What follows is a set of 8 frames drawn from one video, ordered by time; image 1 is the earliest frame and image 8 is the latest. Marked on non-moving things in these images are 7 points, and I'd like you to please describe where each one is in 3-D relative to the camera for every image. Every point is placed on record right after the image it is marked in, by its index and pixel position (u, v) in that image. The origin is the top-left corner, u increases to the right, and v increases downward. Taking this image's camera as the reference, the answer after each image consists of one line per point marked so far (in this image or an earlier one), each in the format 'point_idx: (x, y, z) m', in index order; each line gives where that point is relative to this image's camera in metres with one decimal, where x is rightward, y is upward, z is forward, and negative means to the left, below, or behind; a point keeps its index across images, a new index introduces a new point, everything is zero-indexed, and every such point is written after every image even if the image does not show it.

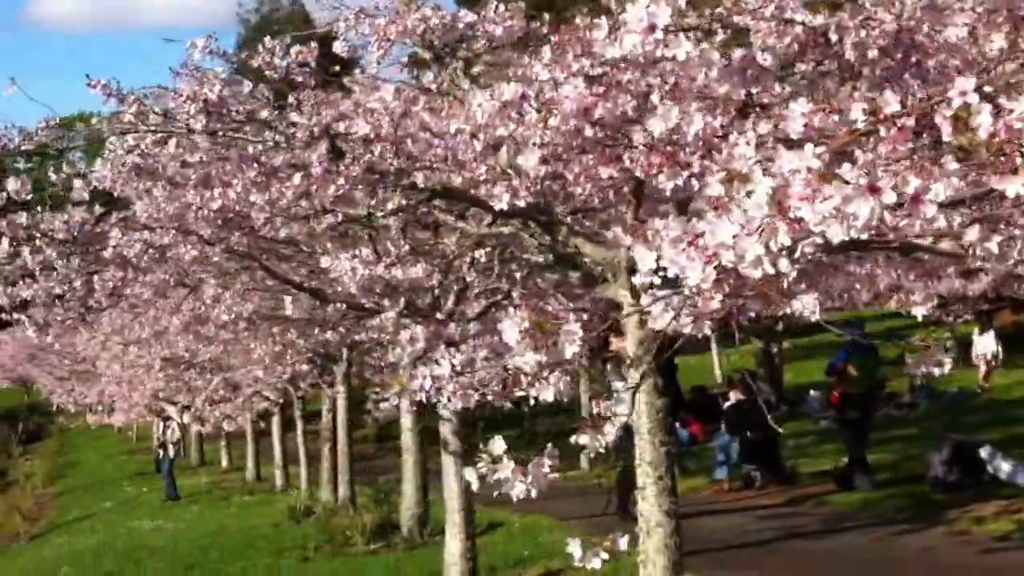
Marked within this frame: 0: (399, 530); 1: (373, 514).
0: (-1.1, -2.5, +19.3) m
1: (-1.4, -2.3, +19.1) m
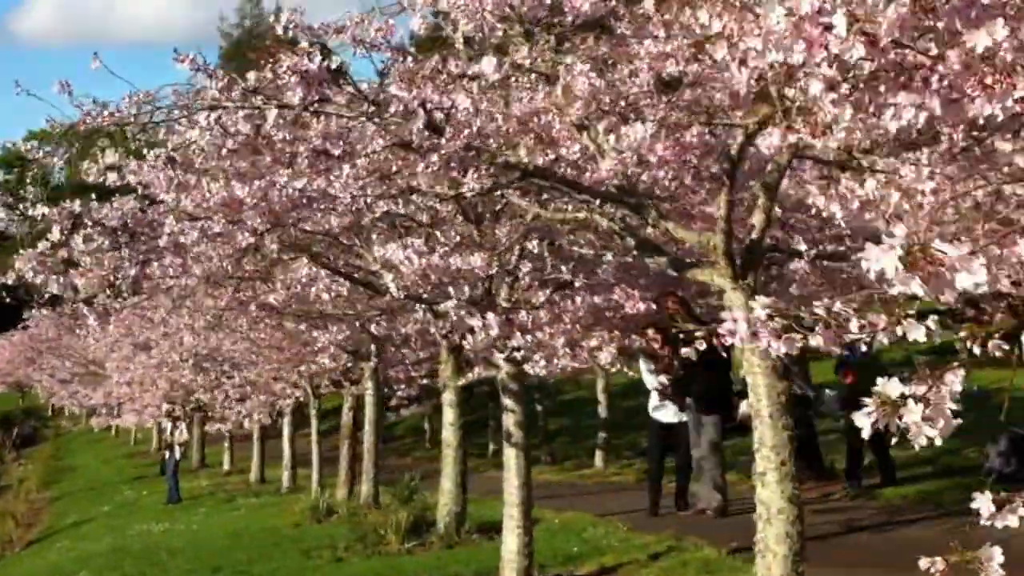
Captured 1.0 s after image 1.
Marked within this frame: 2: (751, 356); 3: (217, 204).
0: (-0.8, -2.4, +19.0) m
1: (-1.1, -2.2, +18.8) m
2: (+0.9, -0.3, +8.1) m
3: (-1.7, +0.5, +11.1) m
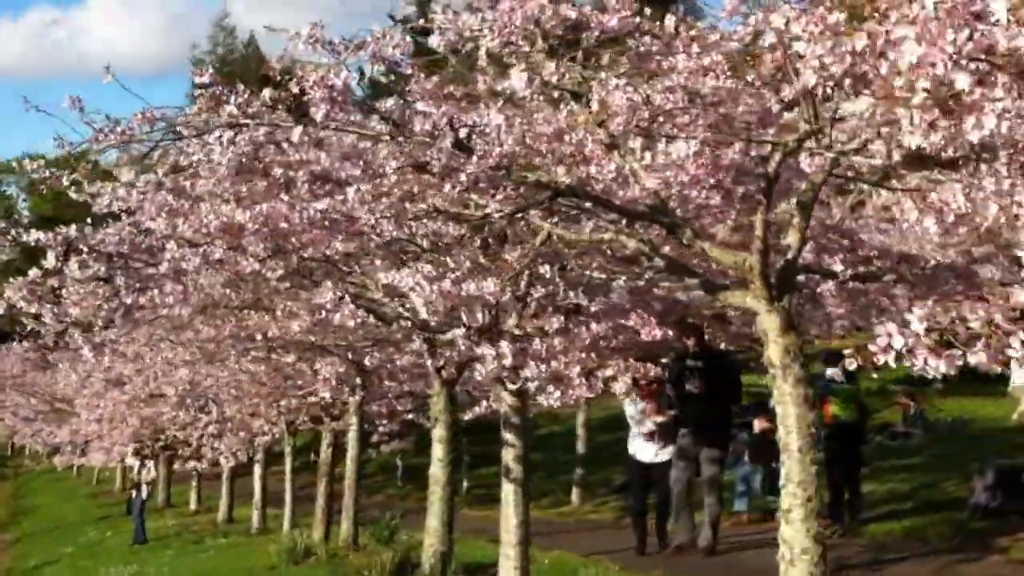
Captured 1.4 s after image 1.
0: (-0.9, -2.7, +18.6) m
1: (-1.2, -2.5, +18.4) m
2: (+1.0, -0.4, +7.9) m
3: (-1.7, +0.3, +10.8) m
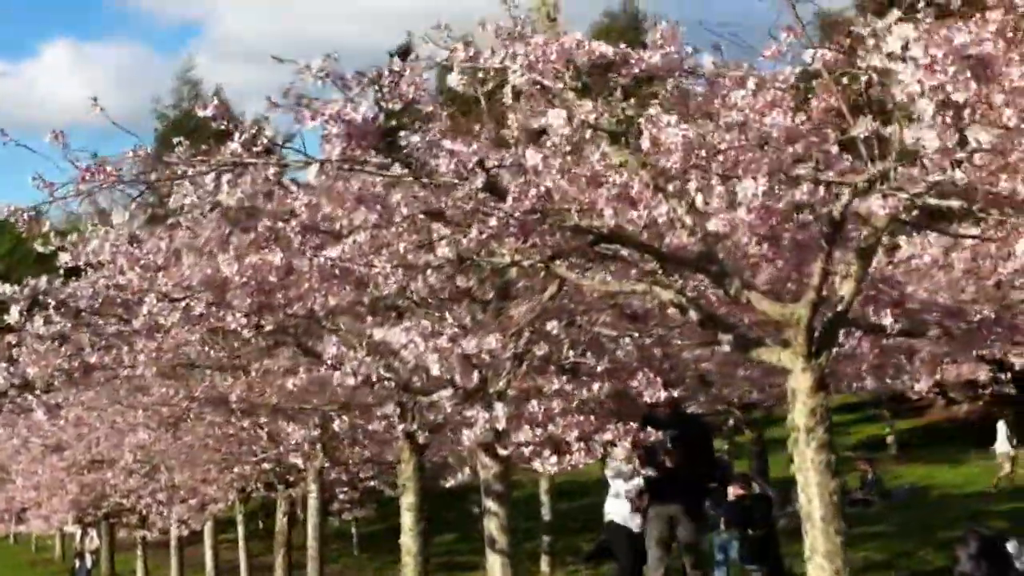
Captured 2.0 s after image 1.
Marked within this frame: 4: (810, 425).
0: (-1.2, -3.3, +17.8) m
1: (-1.4, -3.1, +17.6) m
2: (+1.1, -0.6, +7.2) m
3: (-1.7, 0.0, +10.1) m
4: (+1.1, -0.5, +7.2) m
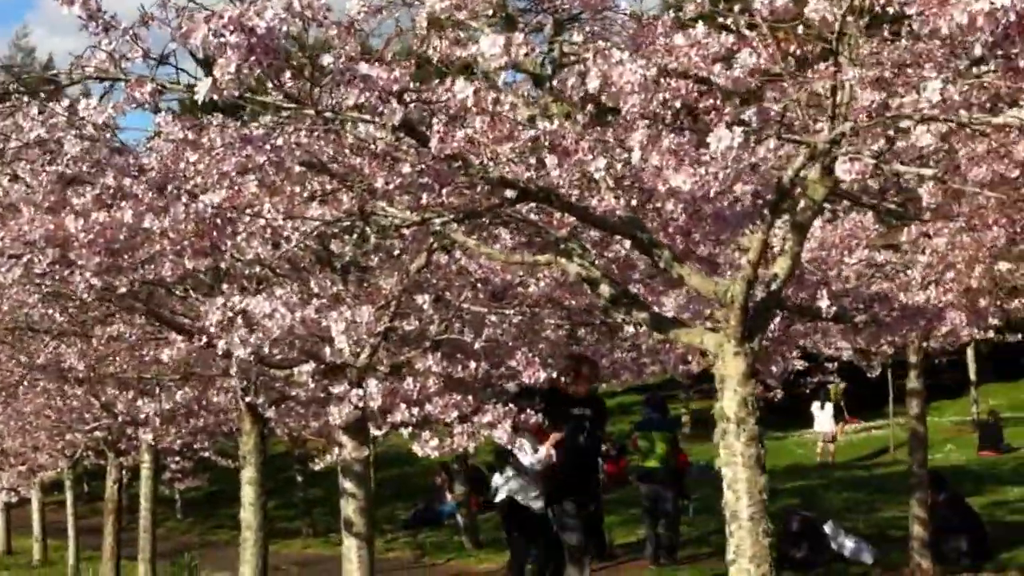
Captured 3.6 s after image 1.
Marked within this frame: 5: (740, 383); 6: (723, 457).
0: (-2.5, -3.0, +16.8) m
1: (-2.7, -2.8, +16.6) m
2: (+0.8, -0.5, +6.4) m
3: (-2.2, +0.2, +9.1) m
4: (+0.8, -0.4, +6.4) m
5: (+0.8, -0.3, +6.4) m
6: (+0.7, -0.6, +6.5) m
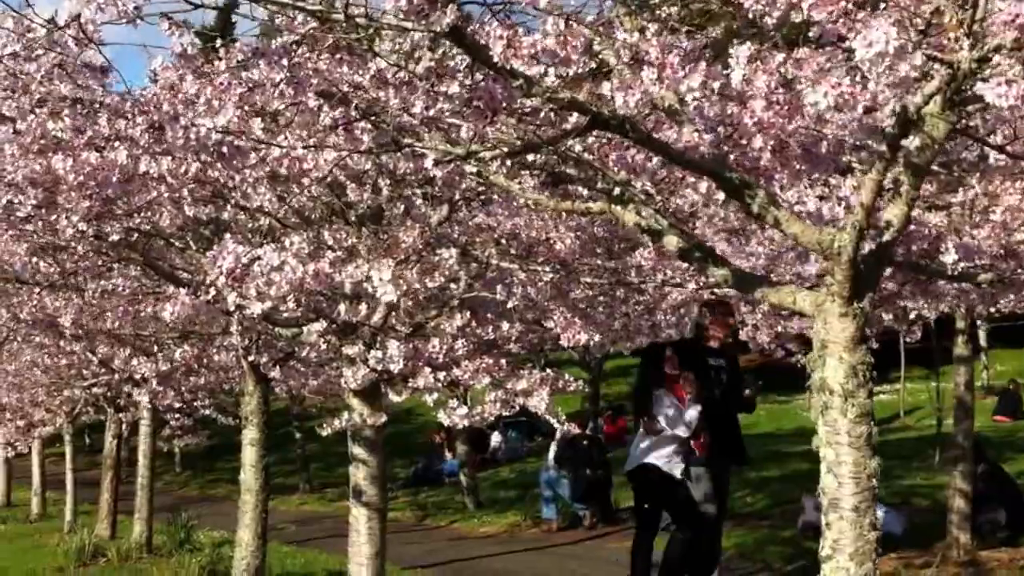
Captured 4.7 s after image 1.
0: (-2.4, -2.6, +15.9) m
1: (-2.6, -2.4, +15.7) m
2: (+0.9, -0.4, +5.4) m
3: (-2.1, +0.5, +8.0) m
4: (+1.0, -0.3, +5.4) m
5: (+0.9, -0.2, +5.4) m
6: (+0.9, -0.4, +5.5) m
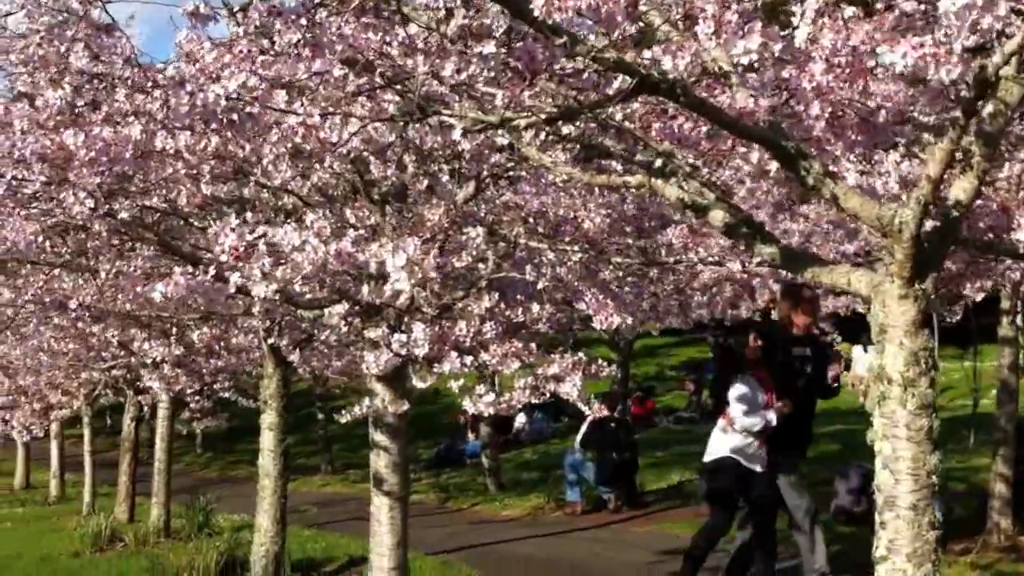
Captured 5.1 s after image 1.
0: (-2.1, -2.4, +15.5) m
1: (-2.4, -2.2, +15.3) m
2: (+1.0, -0.3, +5.0) m
3: (-1.9, +0.5, +7.7) m
4: (+1.0, -0.2, +5.0) m
5: (+1.0, -0.1, +5.0) m
6: (+1.0, -0.4, +5.1) m
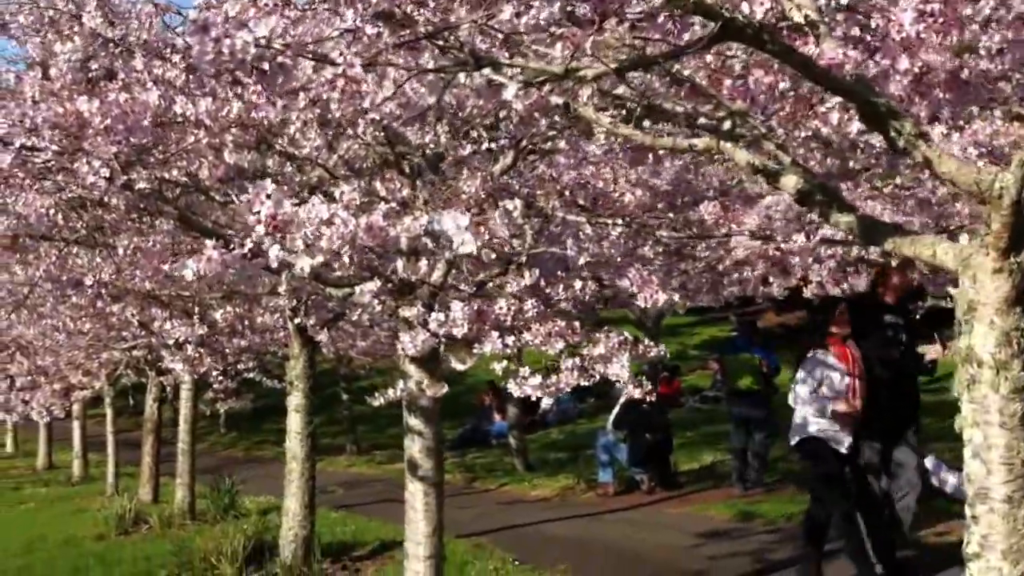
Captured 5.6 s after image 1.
0: (-1.9, -2.2, +15.1) m
1: (-2.1, -2.1, +14.9) m
2: (+1.2, -0.3, +4.6) m
3: (-1.8, +0.6, +7.2) m
4: (+1.2, -0.2, +4.5) m
5: (+1.2, -0.1, +4.5) m
6: (+1.1, -0.3, +4.6) m
